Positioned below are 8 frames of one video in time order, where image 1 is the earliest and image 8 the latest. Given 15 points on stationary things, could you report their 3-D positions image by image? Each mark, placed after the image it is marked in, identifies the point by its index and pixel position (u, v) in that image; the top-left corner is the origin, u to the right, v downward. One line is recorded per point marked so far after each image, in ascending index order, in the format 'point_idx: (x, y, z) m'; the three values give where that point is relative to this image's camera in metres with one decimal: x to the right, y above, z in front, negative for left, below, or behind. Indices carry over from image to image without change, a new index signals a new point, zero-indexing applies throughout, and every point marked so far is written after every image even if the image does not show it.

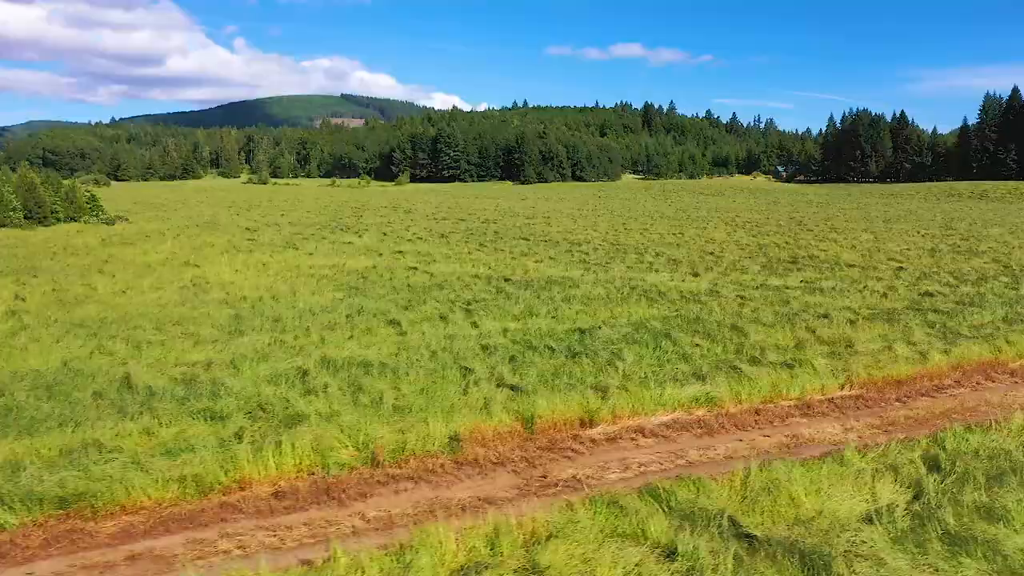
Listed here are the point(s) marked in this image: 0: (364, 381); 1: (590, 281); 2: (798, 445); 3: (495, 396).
0: (-1.8, -1.1, +8.6) m
1: (+1.9, +0.2, +18.1) m
2: (+3.0, -1.6, +7.5) m
3: (-0.2, -1.2, +8.1) m
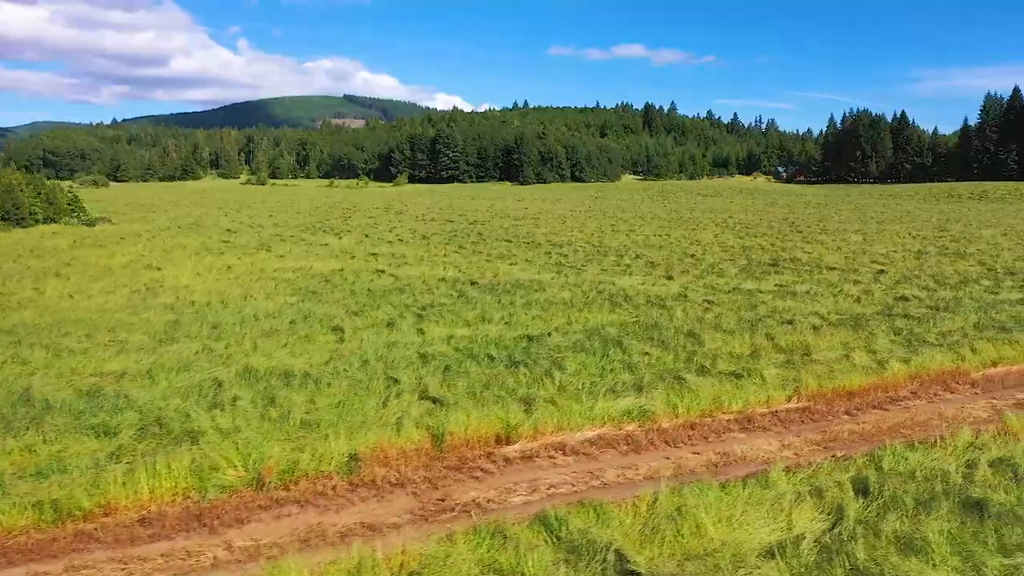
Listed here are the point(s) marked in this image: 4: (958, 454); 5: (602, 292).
0: (-2.6, -1.2, +8.2) m
1: (+1.1, +0.1, +17.6) m
2: (+2.1, -1.7, +7.1) m
3: (-1.1, -1.3, +7.7) m
4: (+4.4, -1.6, +7.0) m
5: (+2.0, -0.1, +16.7) m
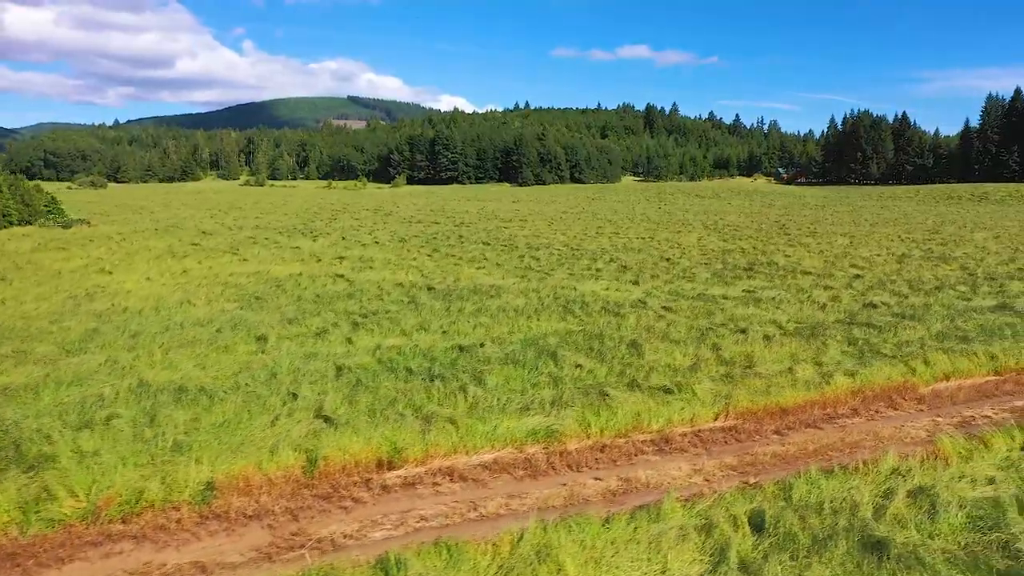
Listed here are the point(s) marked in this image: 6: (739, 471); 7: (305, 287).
0: (-3.7, -1.3, +7.7) m
1: (+0.1, -0.1, +17.1) m
2: (+1.0, -1.8, +6.5) m
3: (-2.2, -1.4, +7.1) m
4: (+3.3, -1.8, +6.5) m
5: (+1.0, -0.2, +16.1) m
6: (+2.2, -1.8, +7.0) m
7: (-4.9, 0.0, +17.0) m
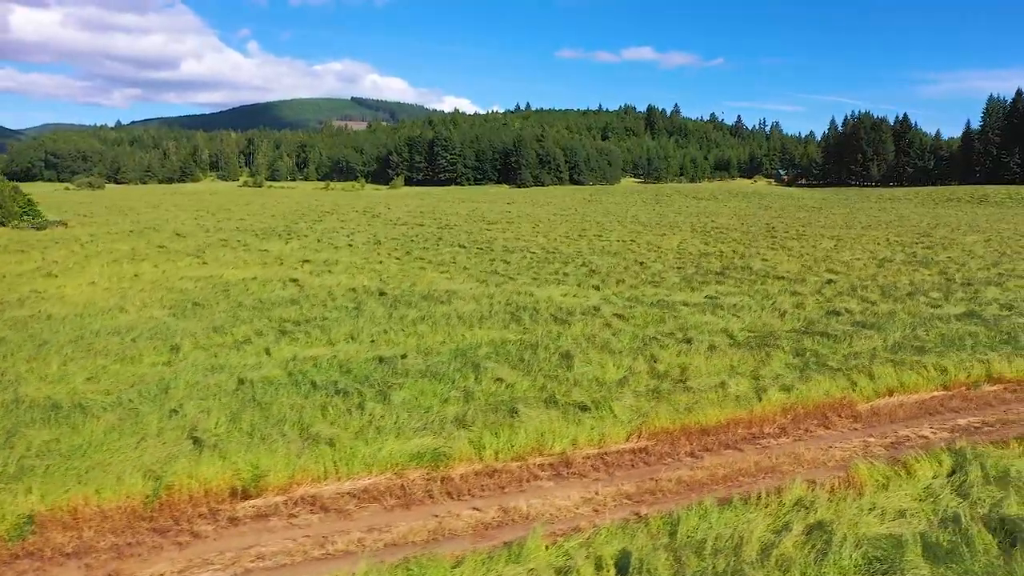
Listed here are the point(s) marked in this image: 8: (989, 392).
0: (-4.8, -1.4, +7.1) m
1: (-1.0, -0.2, +16.6) m
2: (-0.1, -2.0, +5.9) m
3: (-3.3, -1.5, +6.6) m
4: (+2.2, -1.9, +5.9) m
5: (-0.1, -0.3, +15.6) m
6: (+1.1, -1.9, +6.5) m
7: (-6.0, -0.1, +16.5) m
8: (+6.4, -1.4, +9.7) m
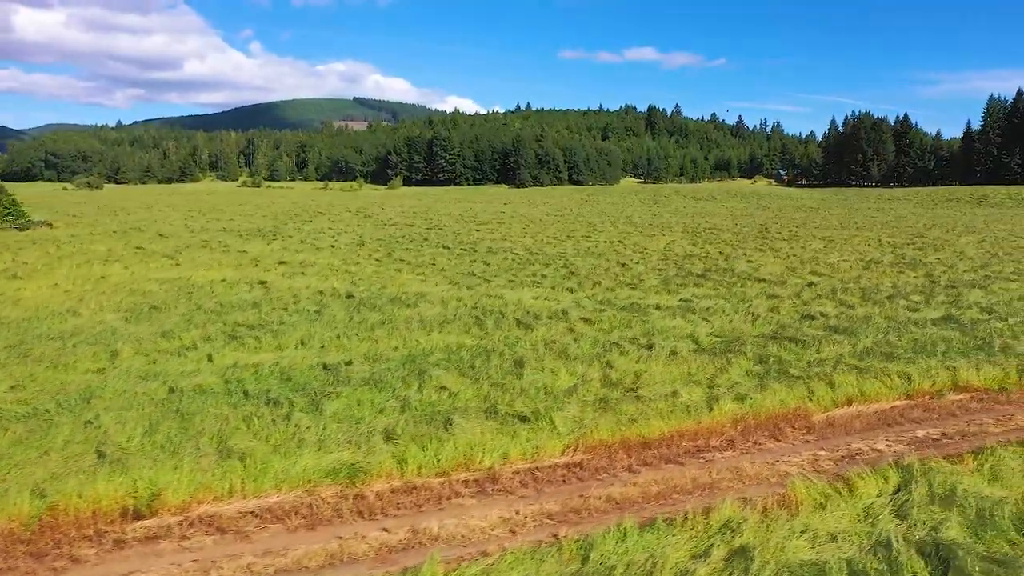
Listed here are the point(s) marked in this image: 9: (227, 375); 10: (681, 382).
0: (-5.5, -1.5, +6.8) m
1: (-1.7, -0.3, +16.2) m
2: (-0.8, -2.0, +5.6) m
3: (-4.0, -1.6, +6.2) m
4: (+1.4, -1.9, +5.5) m
5: (-0.8, -0.4, +15.2) m
6: (+0.4, -2.0, +6.1) m
7: (-6.6, -0.1, +16.1) m
8: (+5.7, -1.5, +9.3) m
9: (-3.7, -1.1, +9.5) m
10: (+2.3, -1.3, +9.7) m
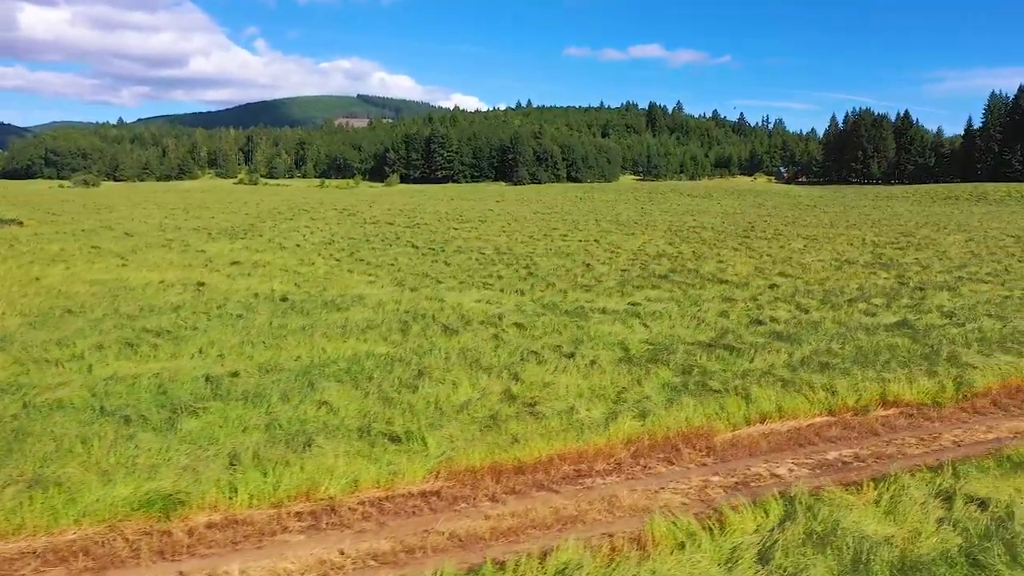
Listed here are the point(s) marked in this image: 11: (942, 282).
0: (-6.9, -1.6, +6.1) m
1: (-3.0, -0.3, +15.5) m
2: (-2.2, -2.1, +4.9) m
3: (-5.3, -1.7, +5.6) m
4: (+0.1, -2.0, +4.8) m
5: (-2.0, -0.5, +14.6) m
6: (-1.0, -2.0, +5.4) m
7: (-7.9, -0.2, +15.5) m
8: (+4.4, -1.6, +8.6) m
9: (-5.1, -1.2, +8.9) m
10: (+0.9, -1.3, +9.0) m
11: (+11.7, +0.2, +19.6) m
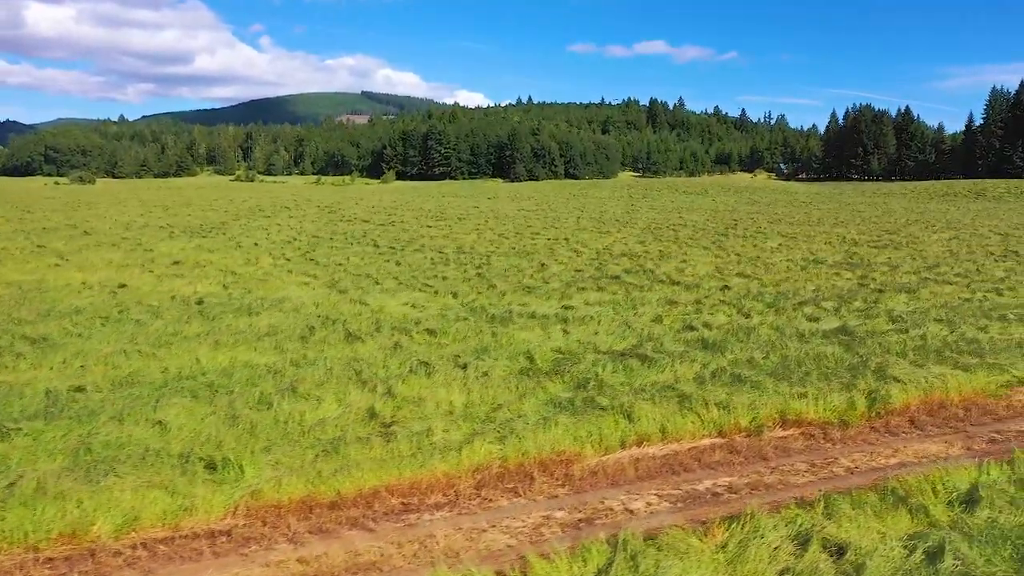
0: (-8.5, -1.6, +5.4) m
1: (-4.5, -0.4, +14.8) m
2: (-3.8, -2.2, +4.1) m
3: (-6.9, -1.8, +4.8) m
4: (-1.5, -2.1, +4.1) m
5: (-3.6, -0.5, +13.8) m
6: (-2.6, -2.1, +4.7) m
7: (-9.4, -0.3, +14.8) m
8: (+2.8, -1.6, +7.8) m
9: (-6.6, -1.3, +8.1) m
10: (-0.6, -1.4, +8.2) m
11: (+10.2, +0.1, +18.7) m
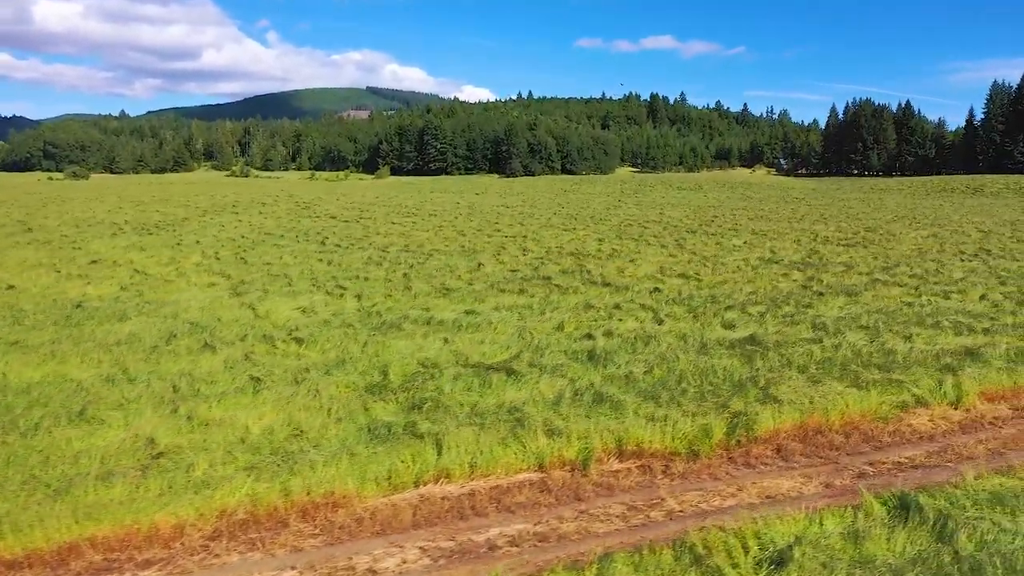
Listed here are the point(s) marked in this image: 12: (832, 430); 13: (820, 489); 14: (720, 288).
0: (-10.5, -1.8, +4.5) m
1: (-6.4, -0.4, +13.8) m
2: (-5.8, -2.3, +3.2) m
3: (-9.0, -1.9, +3.9) m
4: (-3.6, -2.3, +3.1) m
5: (-5.5, -0.6, +12.8) m
6: (-4.6, -2.3, +3.7) m
7: (-11.4, -0.3, +13.8) m
8: (+0.8, -1.8, +6.8) m
9: (-8.6, -1.4, +7.1) m
10: (-2.6, -1.5, +7.2) m
11: (+8.3, +0.1, +17.6) m
12: (+3.6, -1.6, +8.0) m
13: (+2.8, -1.9, +6.7) m
14: (+5.1, 0.0, +17.5) m
